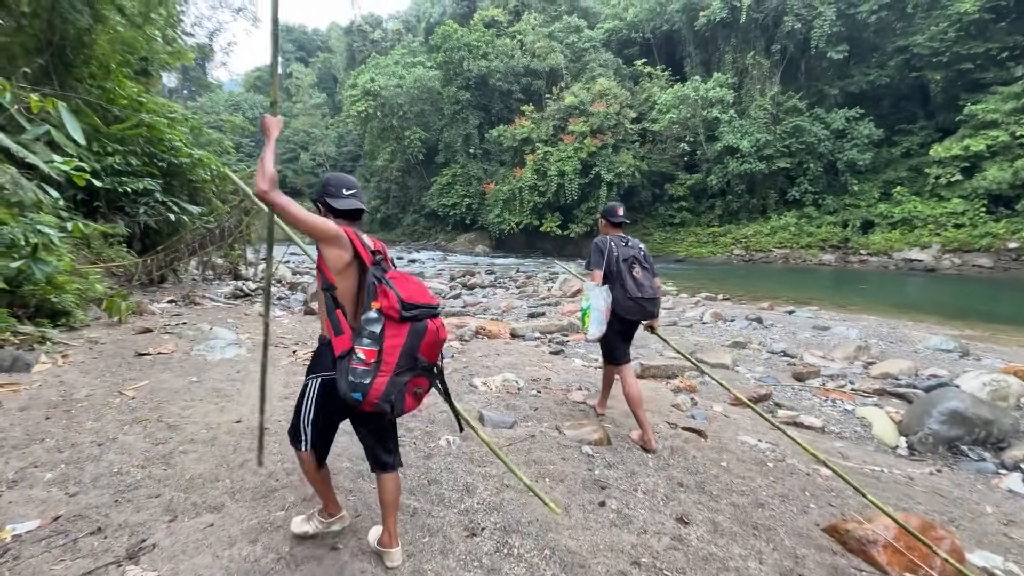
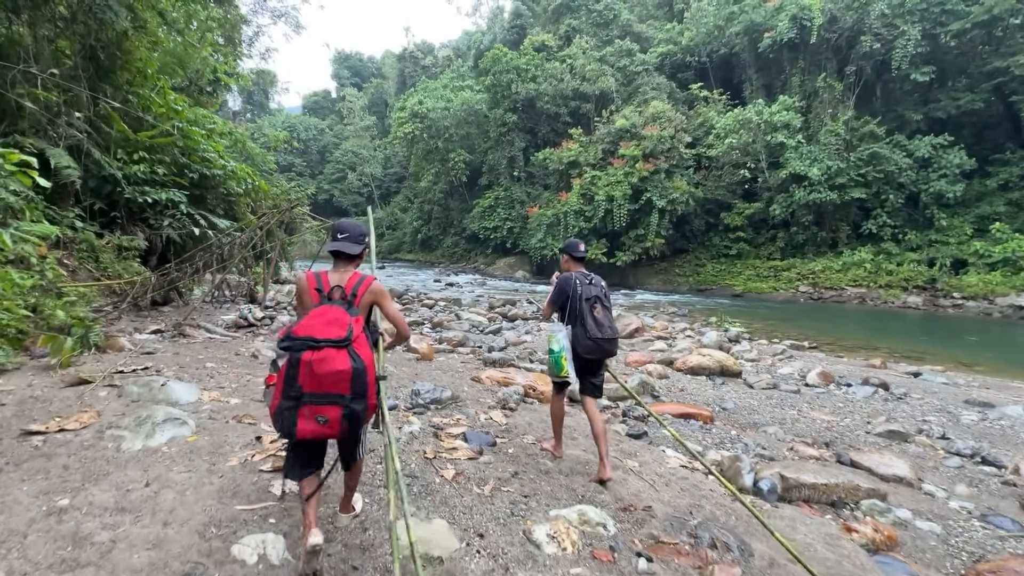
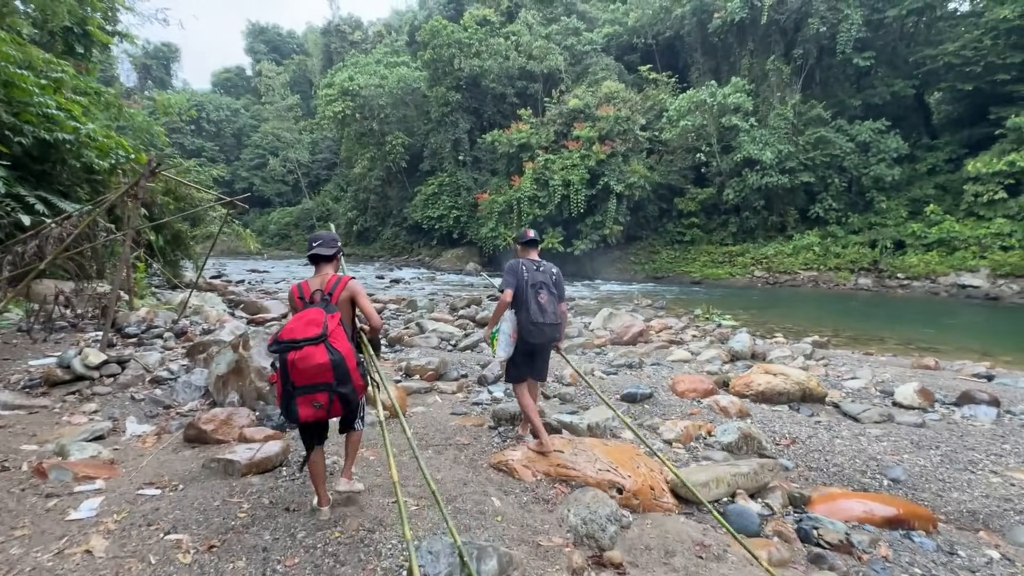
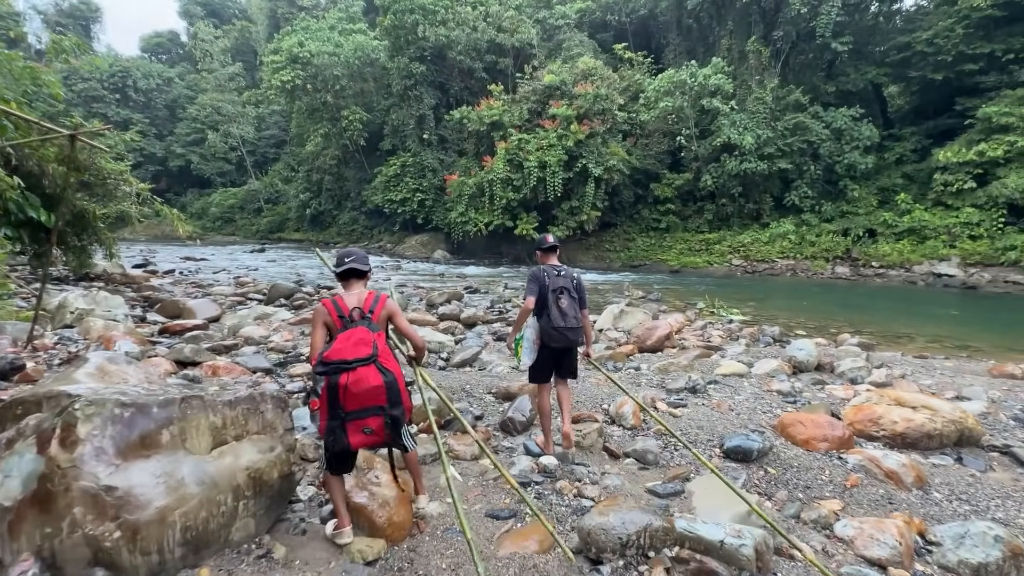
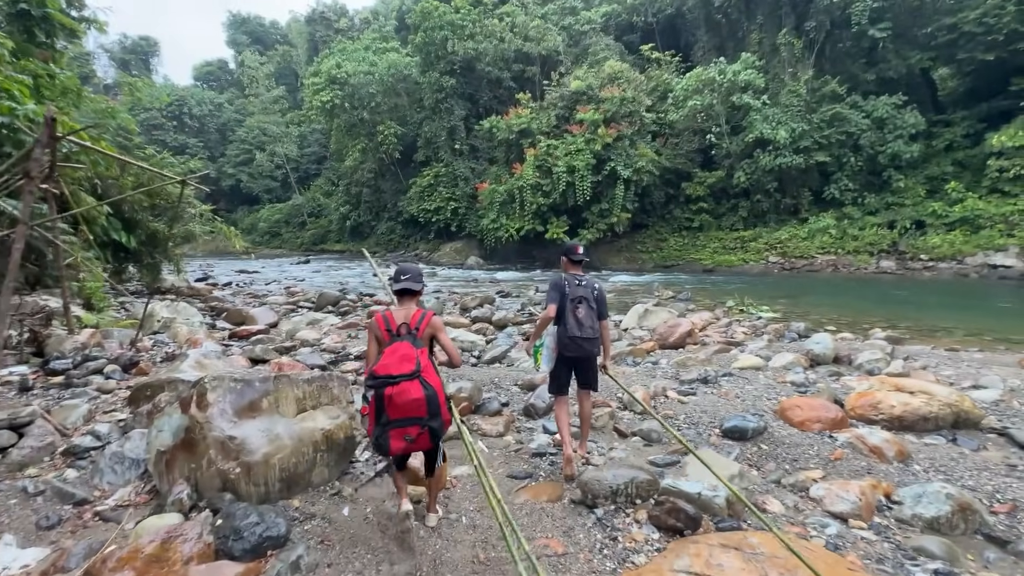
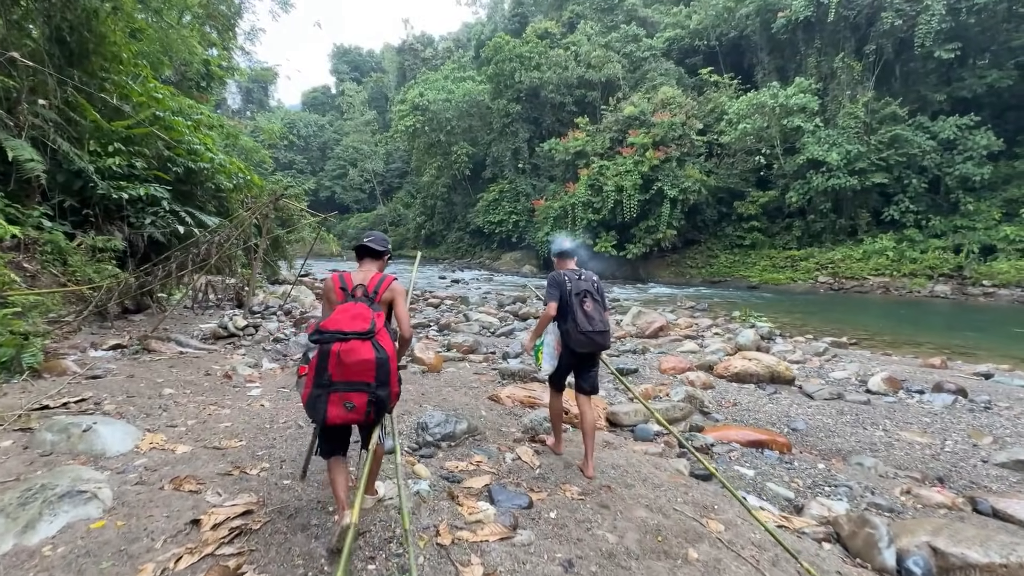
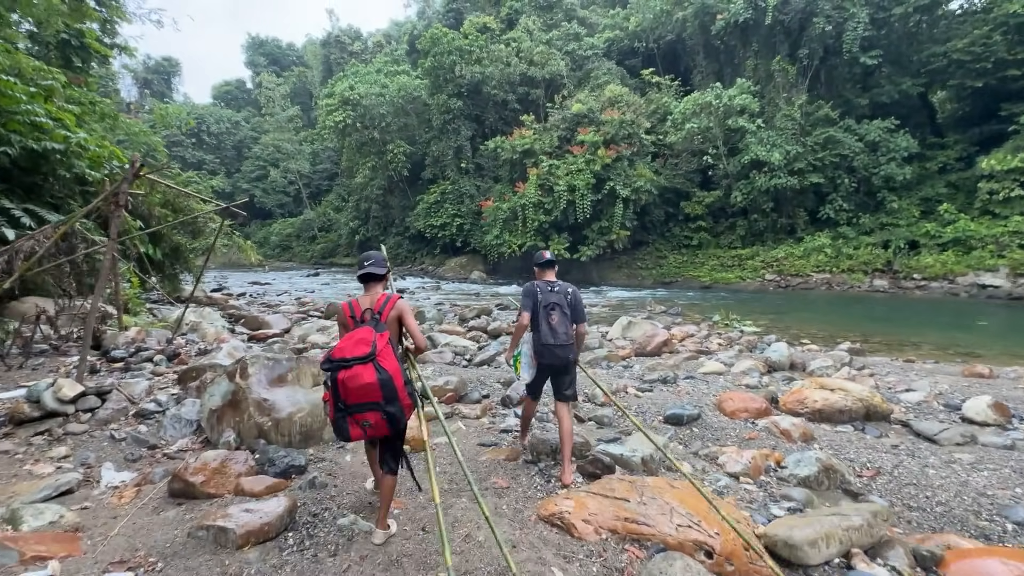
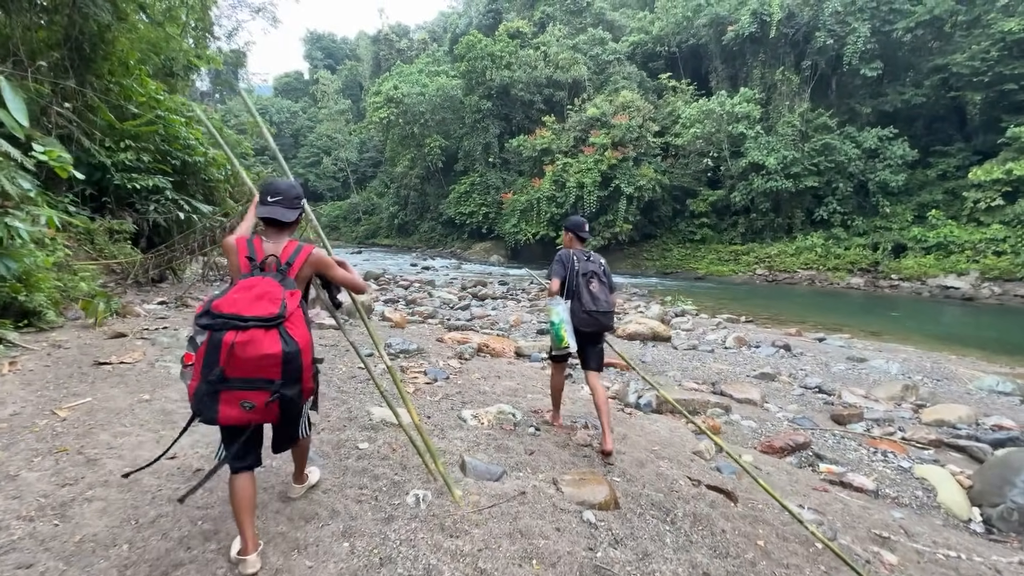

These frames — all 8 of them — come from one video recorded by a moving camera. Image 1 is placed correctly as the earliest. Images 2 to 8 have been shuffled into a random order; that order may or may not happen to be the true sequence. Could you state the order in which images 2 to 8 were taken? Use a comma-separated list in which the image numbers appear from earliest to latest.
8, 2, 6, 3, 7, 5, 4
